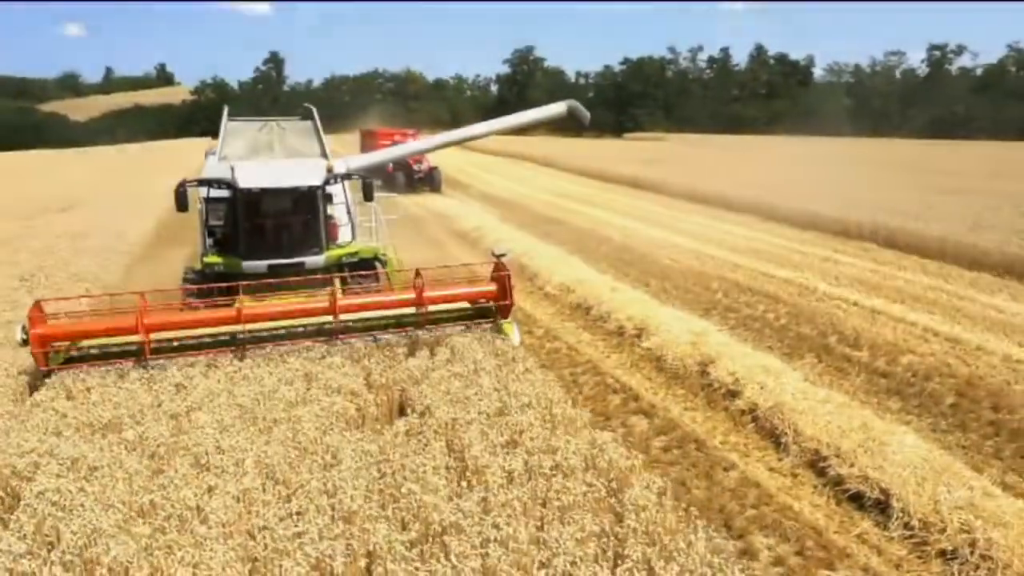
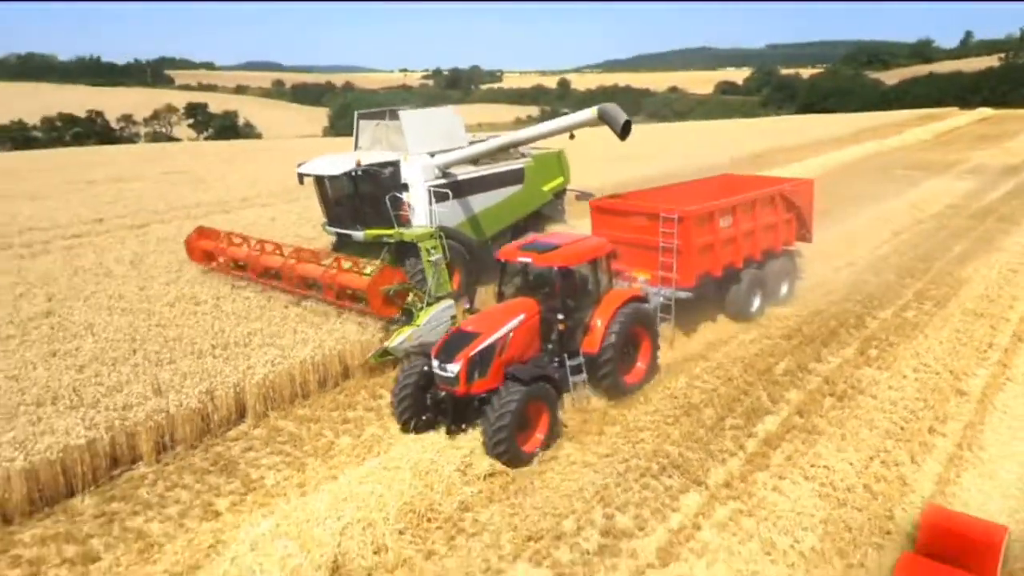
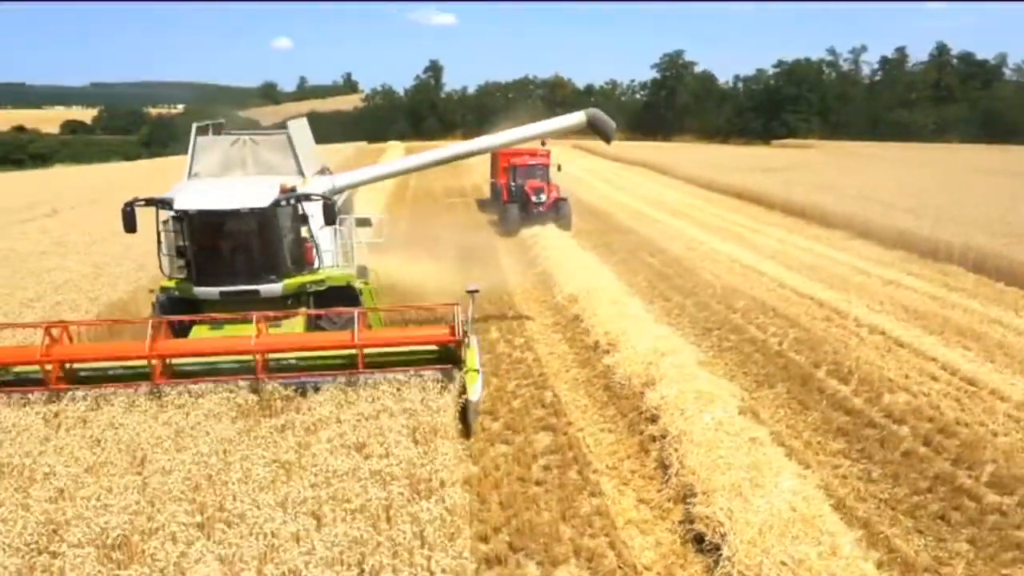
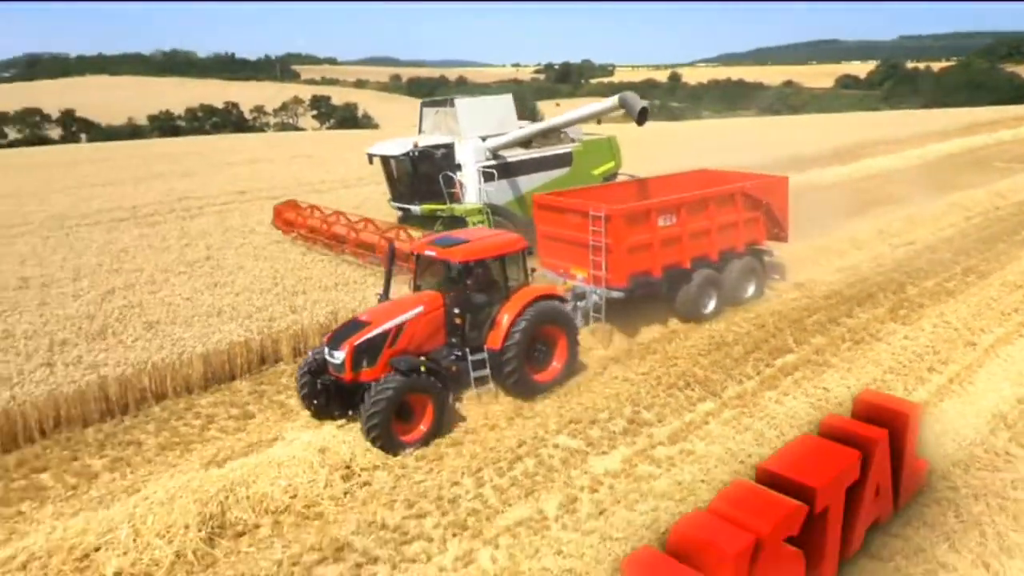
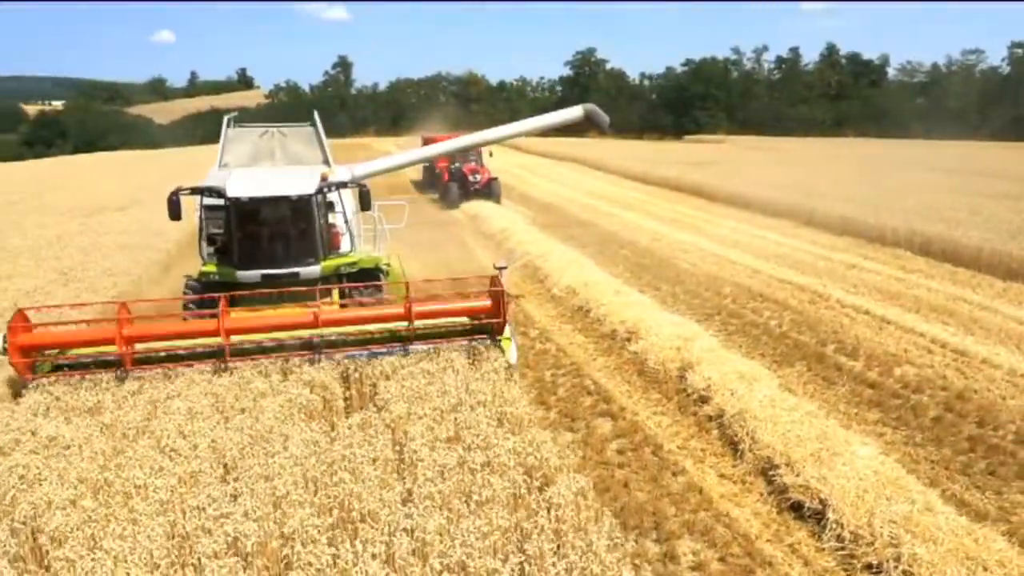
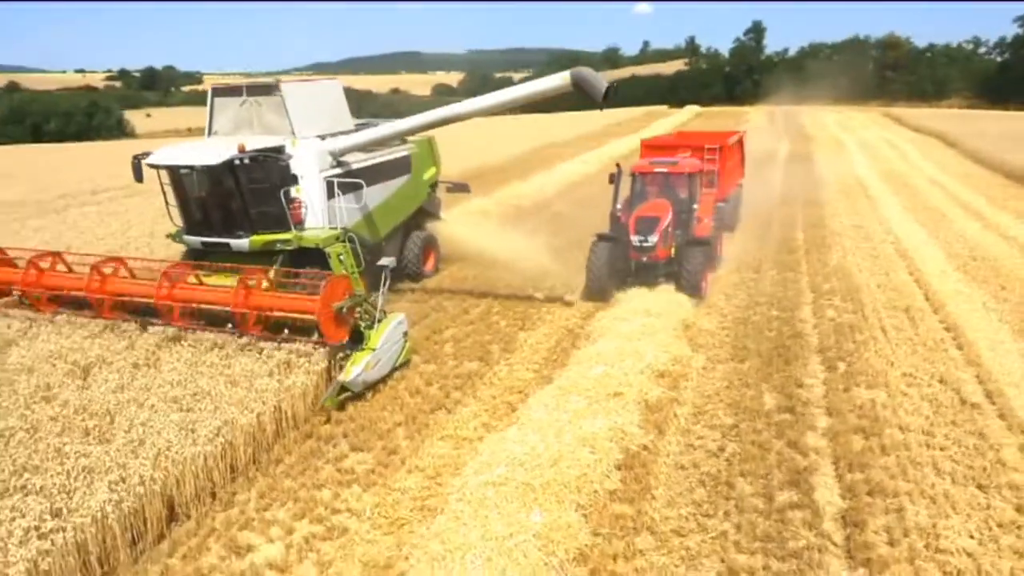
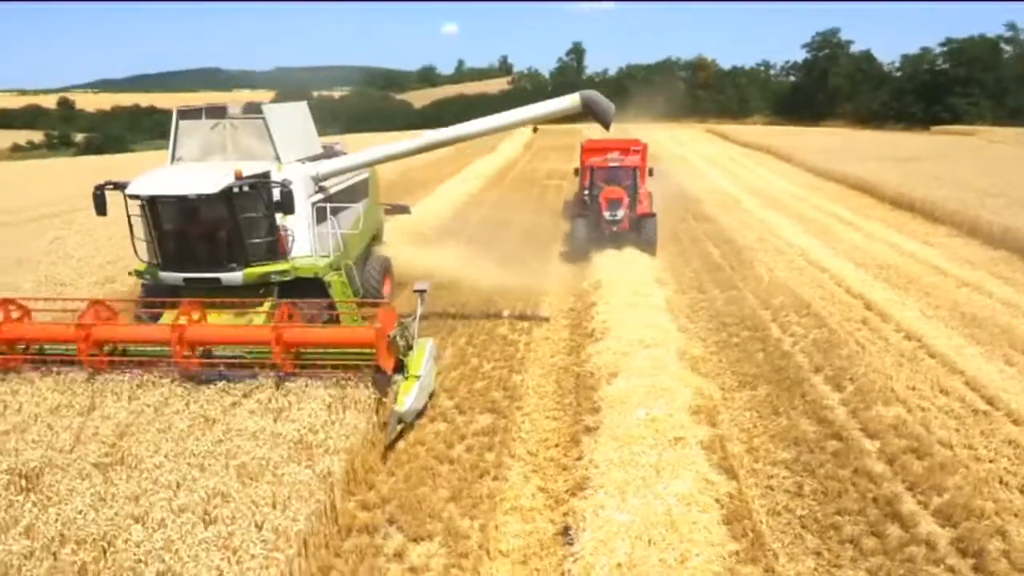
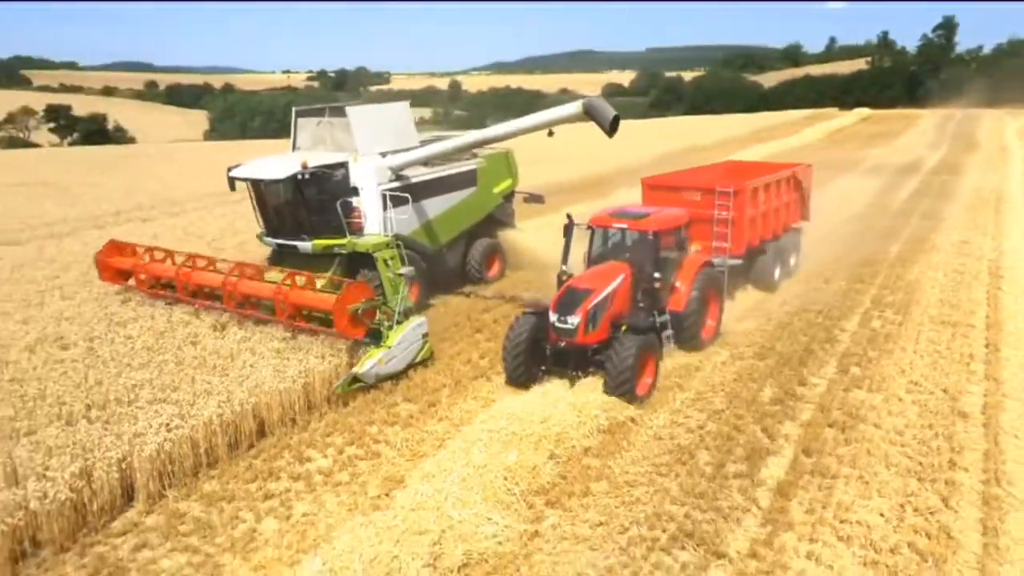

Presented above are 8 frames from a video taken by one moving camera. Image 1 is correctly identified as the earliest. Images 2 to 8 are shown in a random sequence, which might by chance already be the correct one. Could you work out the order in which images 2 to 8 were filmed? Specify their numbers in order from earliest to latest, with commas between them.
5, 3, 7, 6, 8, 2, 4
